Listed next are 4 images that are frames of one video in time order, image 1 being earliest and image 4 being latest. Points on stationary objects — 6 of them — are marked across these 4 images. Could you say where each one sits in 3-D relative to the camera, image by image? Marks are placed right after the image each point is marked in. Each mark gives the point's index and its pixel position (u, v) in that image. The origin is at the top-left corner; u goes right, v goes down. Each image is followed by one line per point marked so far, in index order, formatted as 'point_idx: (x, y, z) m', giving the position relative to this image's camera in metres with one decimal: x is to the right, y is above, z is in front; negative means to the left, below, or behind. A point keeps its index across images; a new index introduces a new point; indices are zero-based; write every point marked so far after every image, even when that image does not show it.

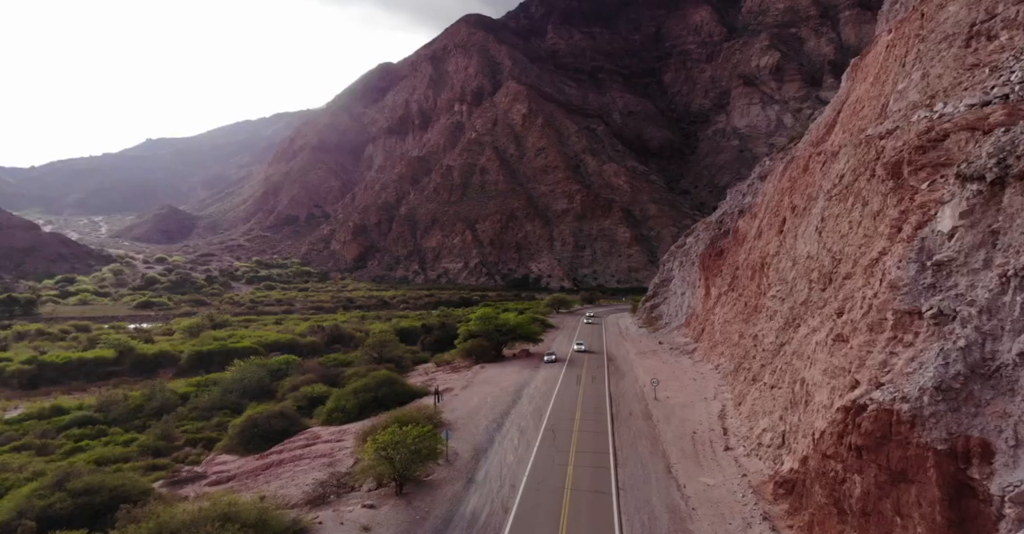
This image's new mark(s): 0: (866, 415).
0: (+6.1, -2.5, +9.0) m
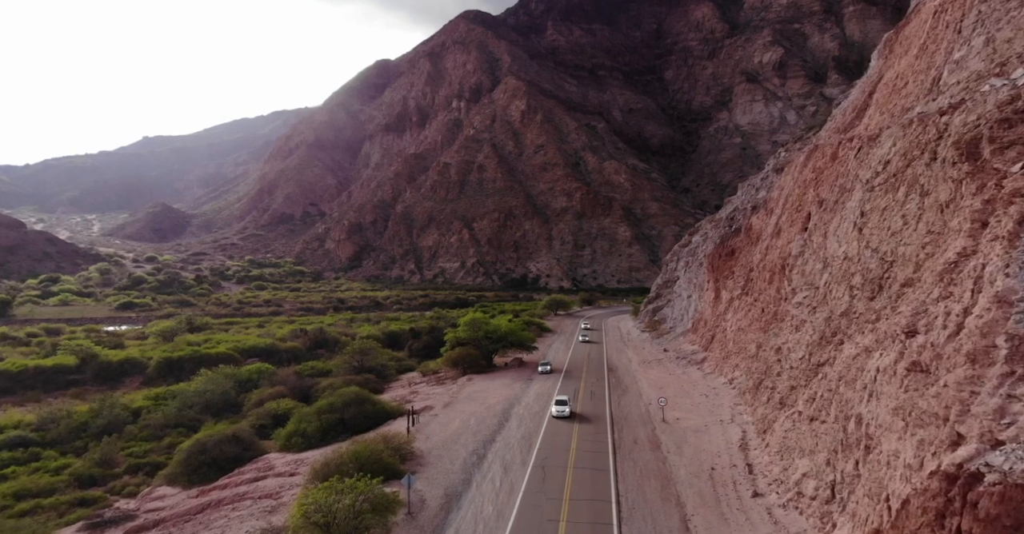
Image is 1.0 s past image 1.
0: (+5.6, -2.7, +6.3) m
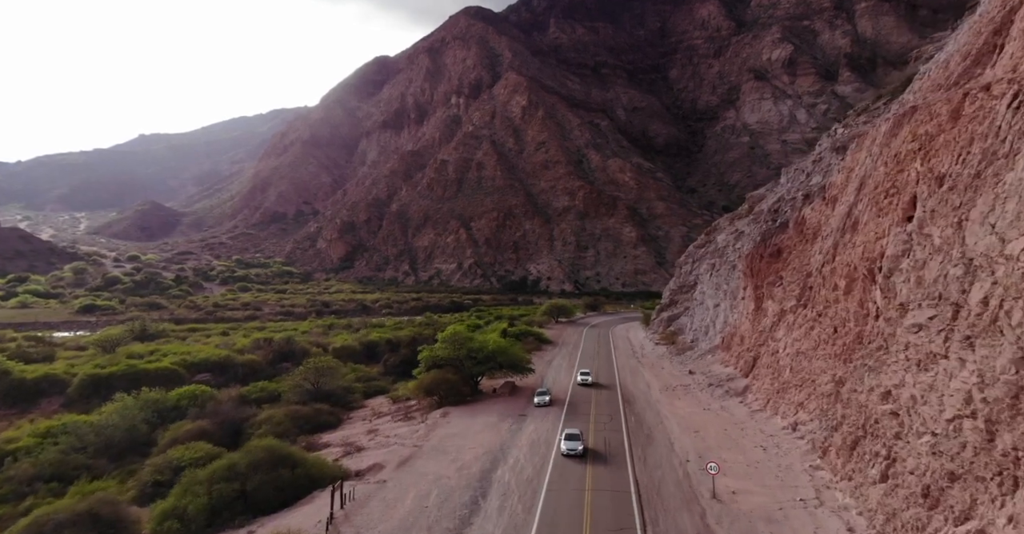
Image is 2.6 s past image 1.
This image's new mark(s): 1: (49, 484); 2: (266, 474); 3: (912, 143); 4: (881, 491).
0: (+5.1, -2.7, +0.4) m
1: (-14.9, -7.0, +17.1) m
2: (-6.1, -5.1, +13.3) m
3: (+11.7, +3.5, +15.6) m
4: (+7.3, -4.4, +10.4) m
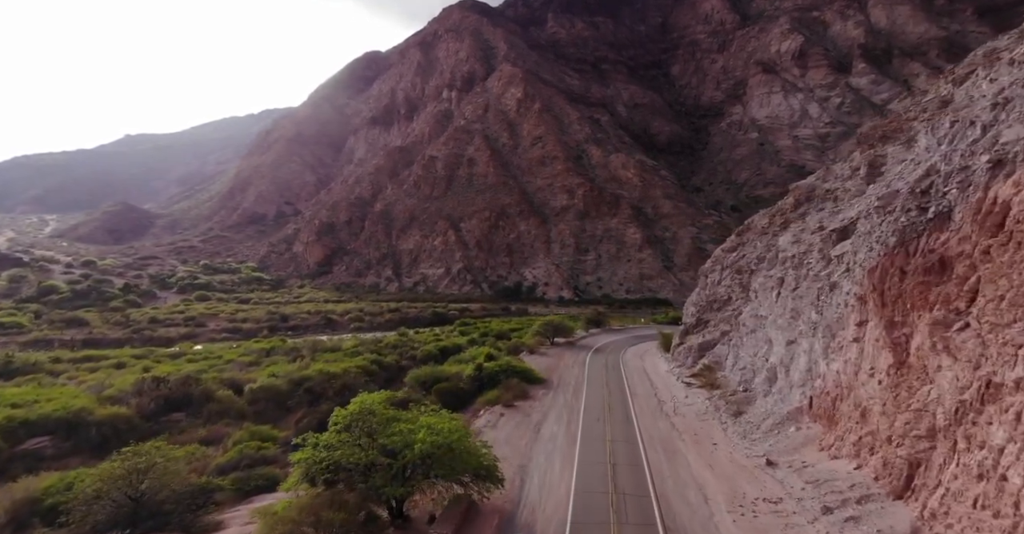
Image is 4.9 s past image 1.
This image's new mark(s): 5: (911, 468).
0: (+4.0, -3.2, -9.9) m
1: (-16.1, -7.7, +6.6) m
2: (-7.3, -5.7, +2.9) m
3: (+10.5, +3.0, +5.2) m
4: (+6.1, -5.0, +0.1) m
5: (+8.9, -4.5, +11.7) m
